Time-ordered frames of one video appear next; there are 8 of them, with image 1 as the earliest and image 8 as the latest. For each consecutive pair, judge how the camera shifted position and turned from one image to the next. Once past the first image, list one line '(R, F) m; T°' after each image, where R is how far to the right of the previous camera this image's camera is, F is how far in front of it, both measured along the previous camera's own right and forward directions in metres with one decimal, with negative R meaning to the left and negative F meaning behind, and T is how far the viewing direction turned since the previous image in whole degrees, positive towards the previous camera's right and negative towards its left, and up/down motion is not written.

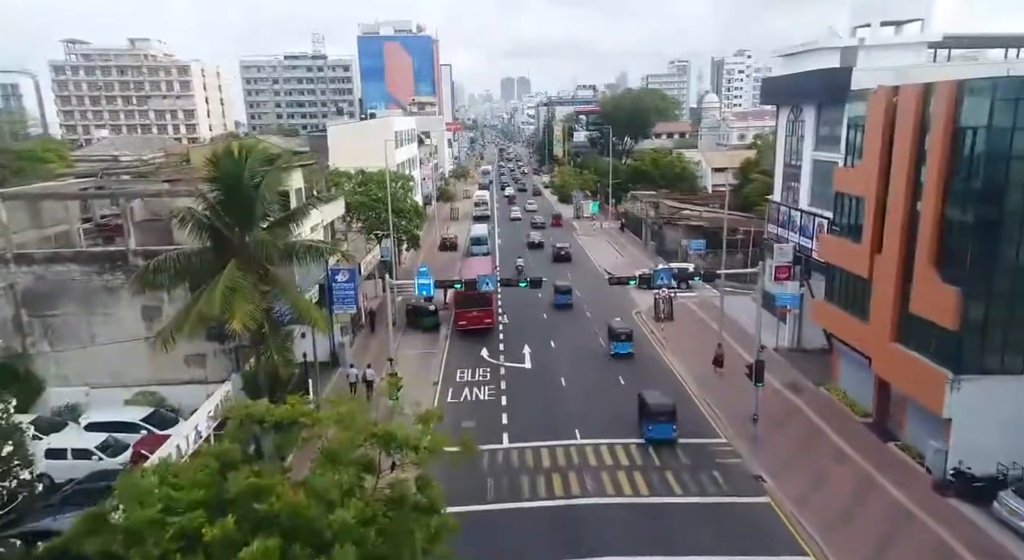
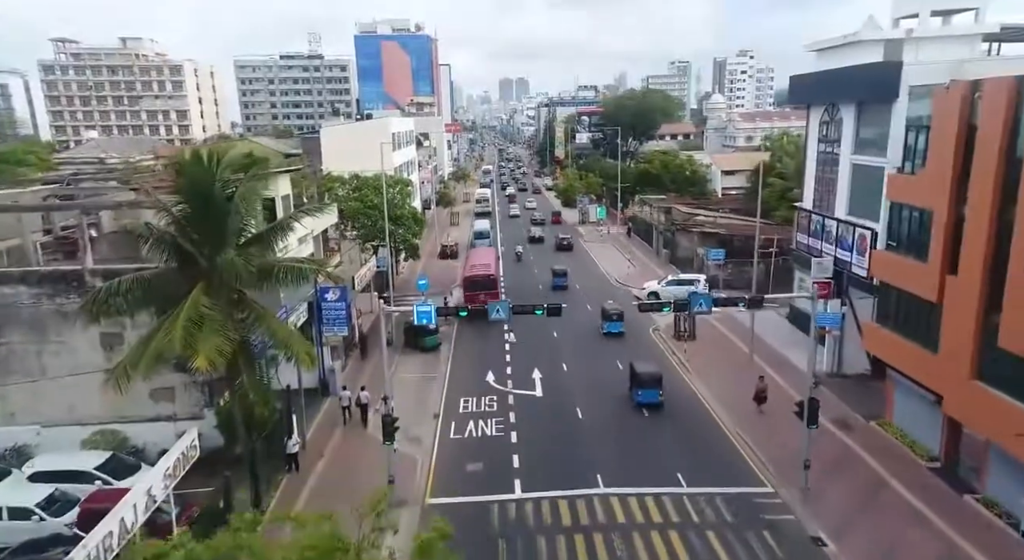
(-0.4, +3.1) m; 0°
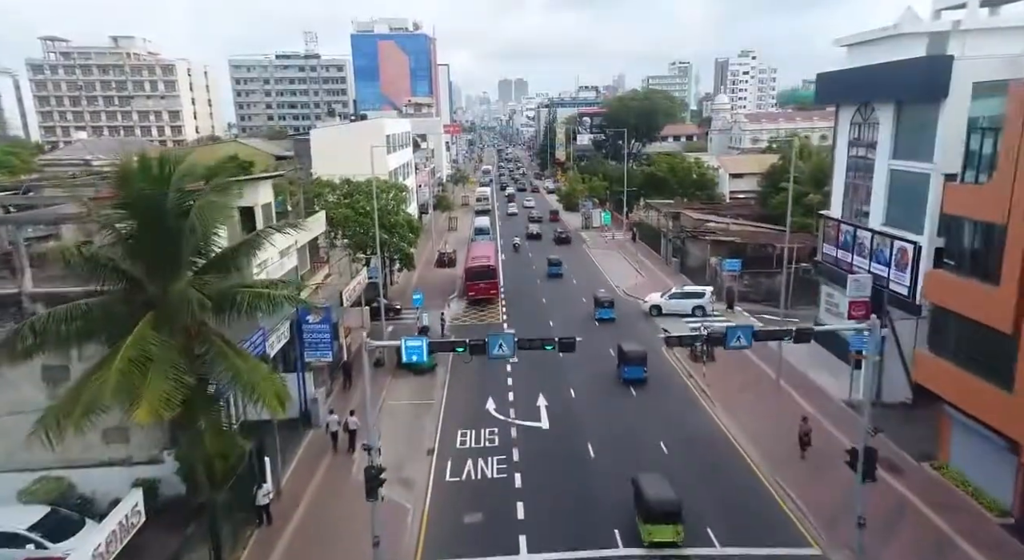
(-0.2, +2.8) m; 0°
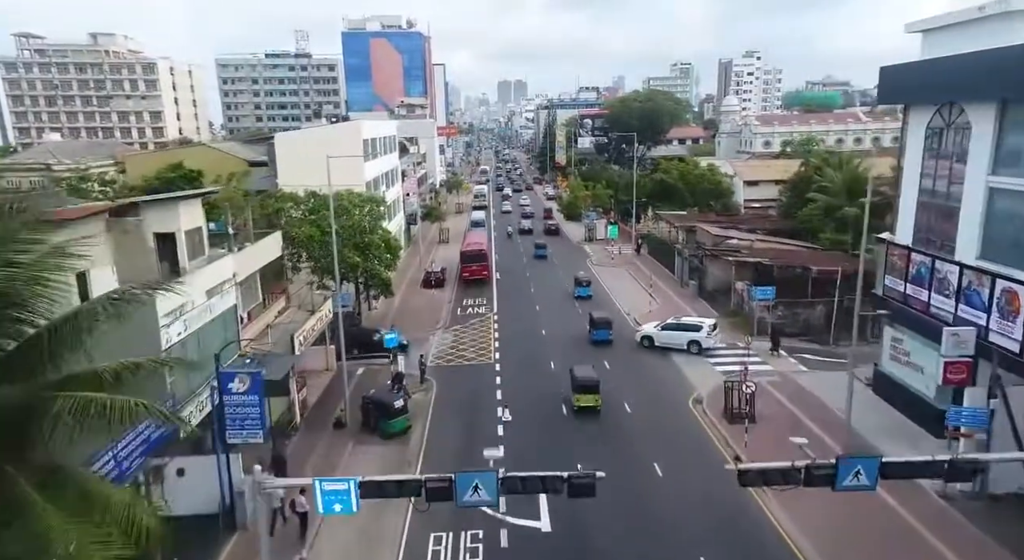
(+0.2, +6.1) m; 0°
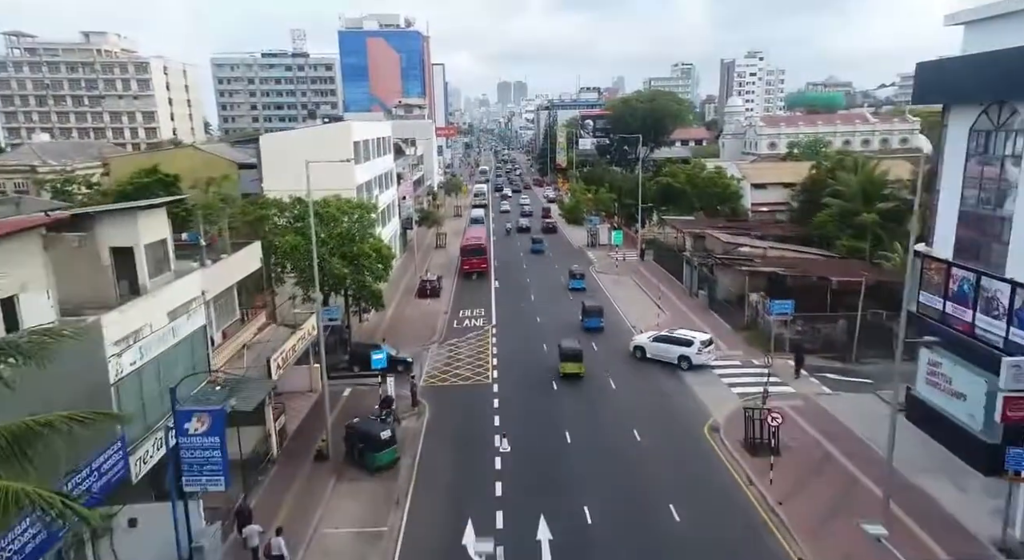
(0.0, +2.4) m; 0°
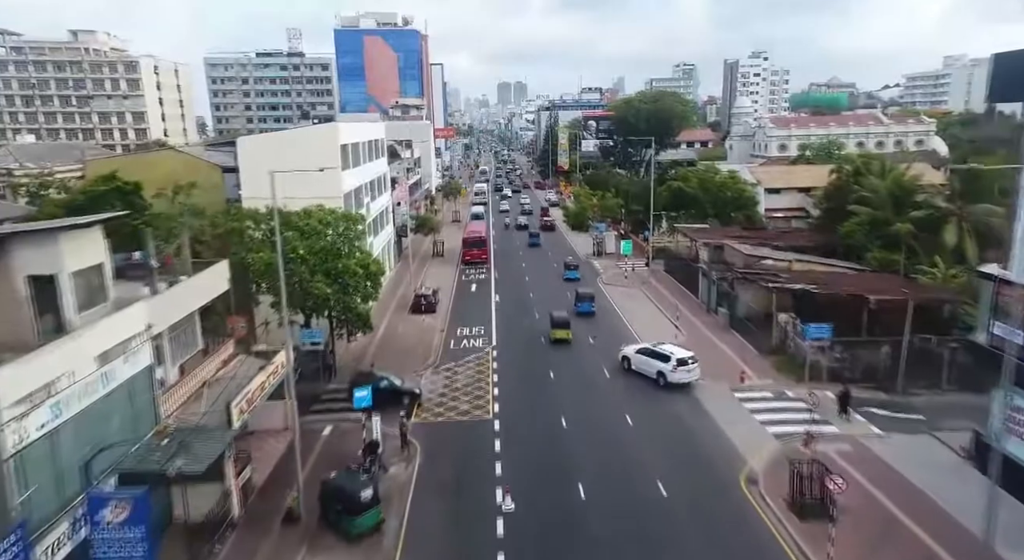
(-0.1, +3.5) m; 0°
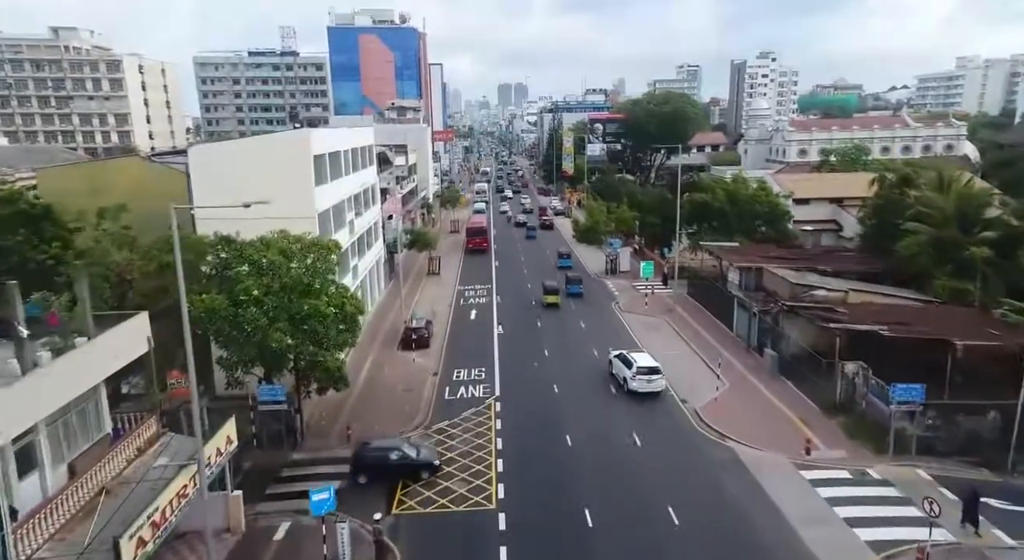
(-0.3, +5.9) m; 0°
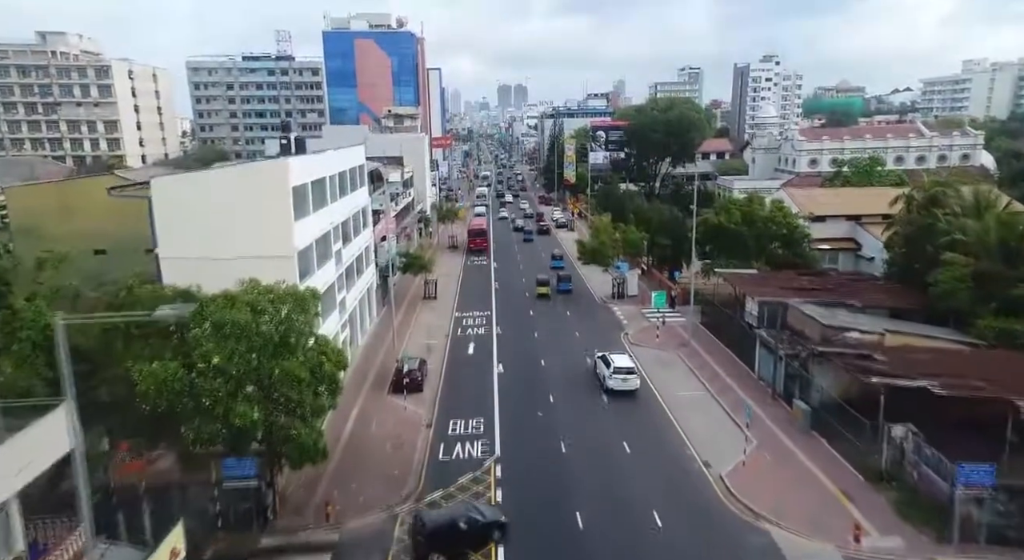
(-0.1, +3.2) m; 0°
